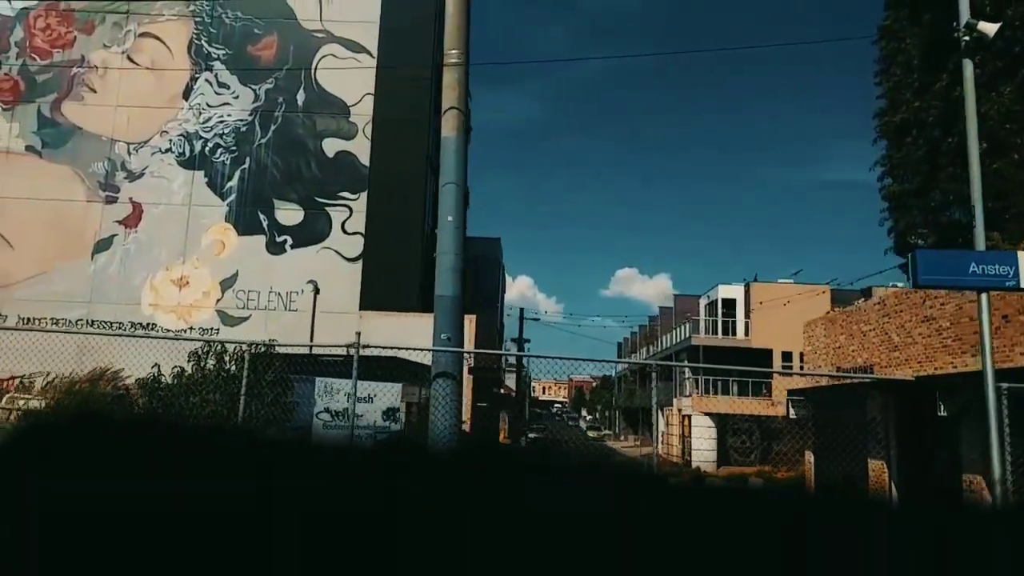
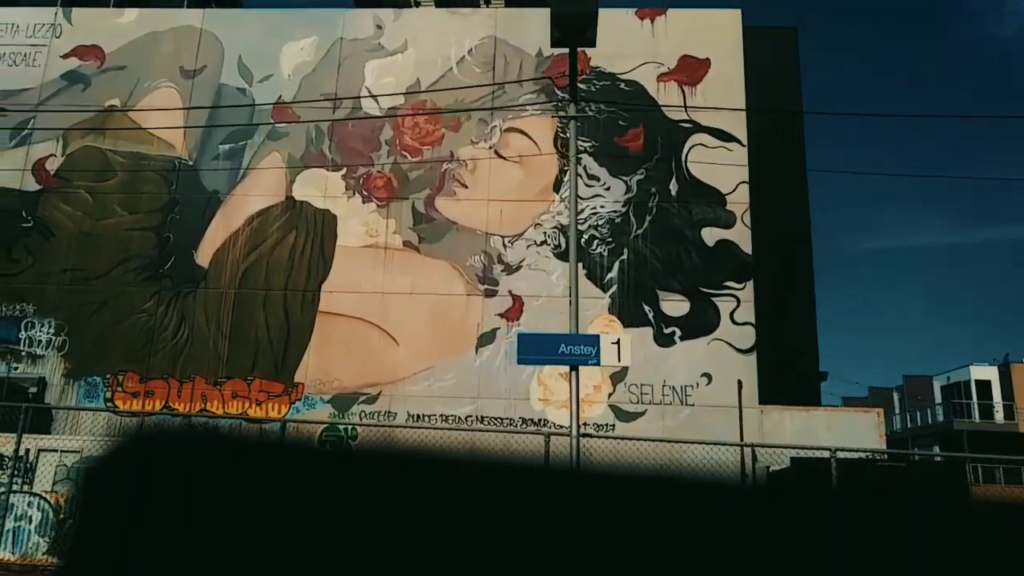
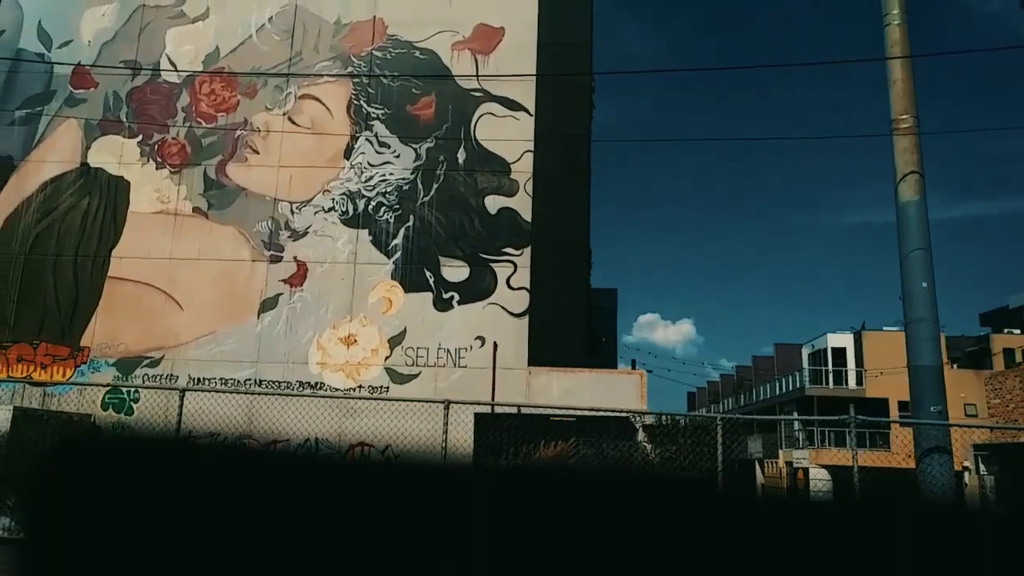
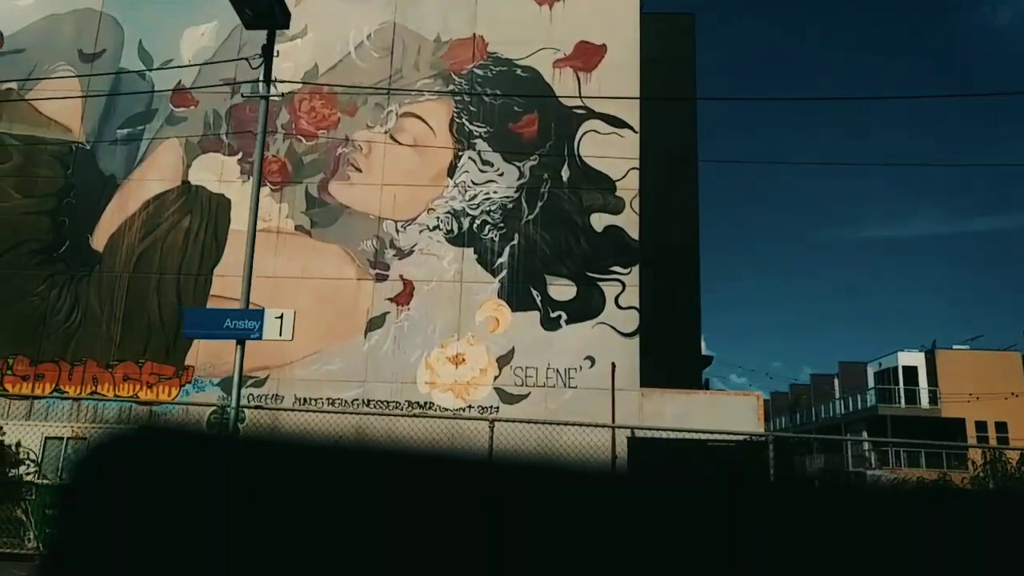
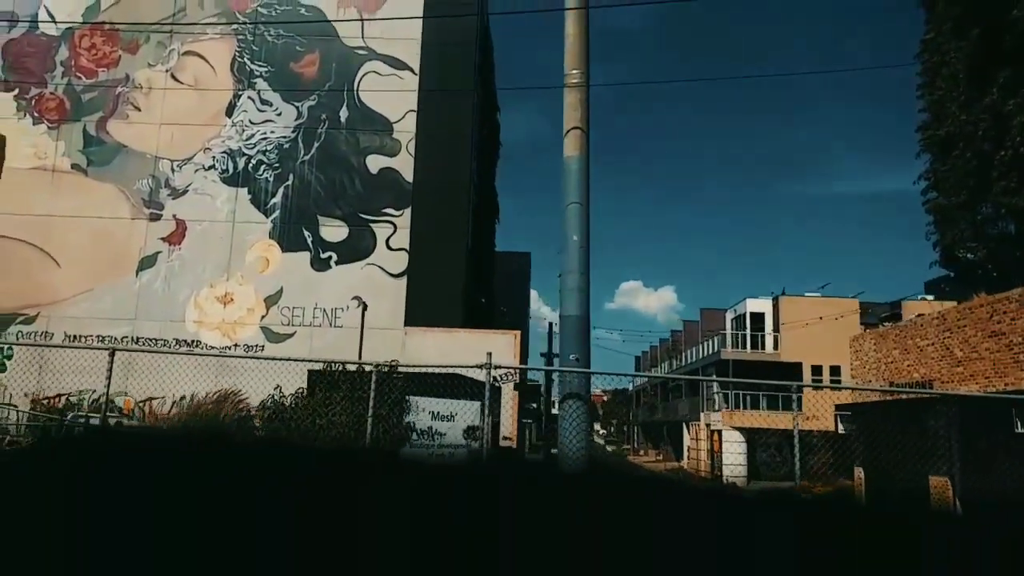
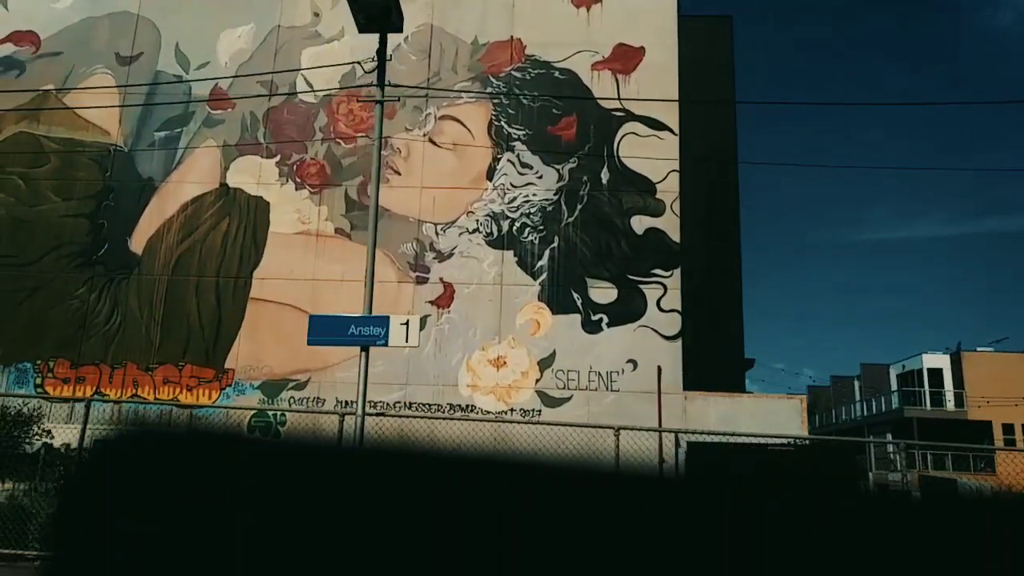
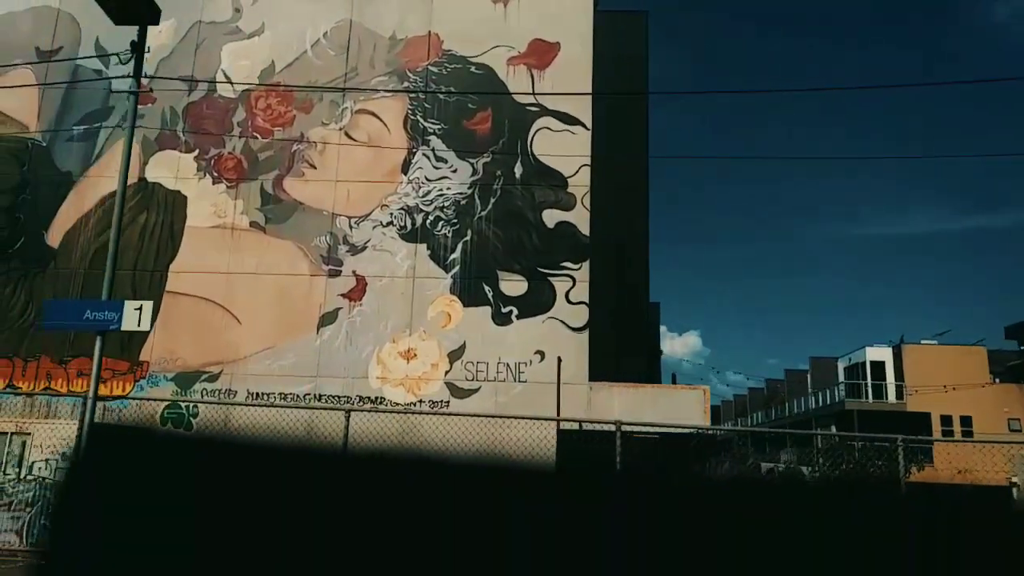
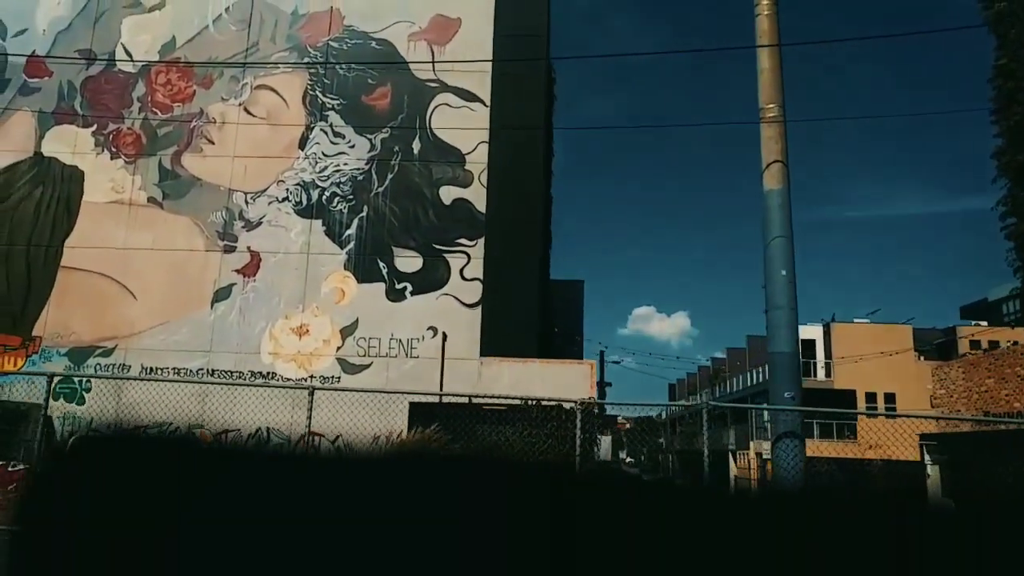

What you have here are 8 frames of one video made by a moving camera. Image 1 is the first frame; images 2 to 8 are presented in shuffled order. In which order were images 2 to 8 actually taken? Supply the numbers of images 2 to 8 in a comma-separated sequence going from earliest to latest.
5, 8, 3, 7, 4, 6, 2
